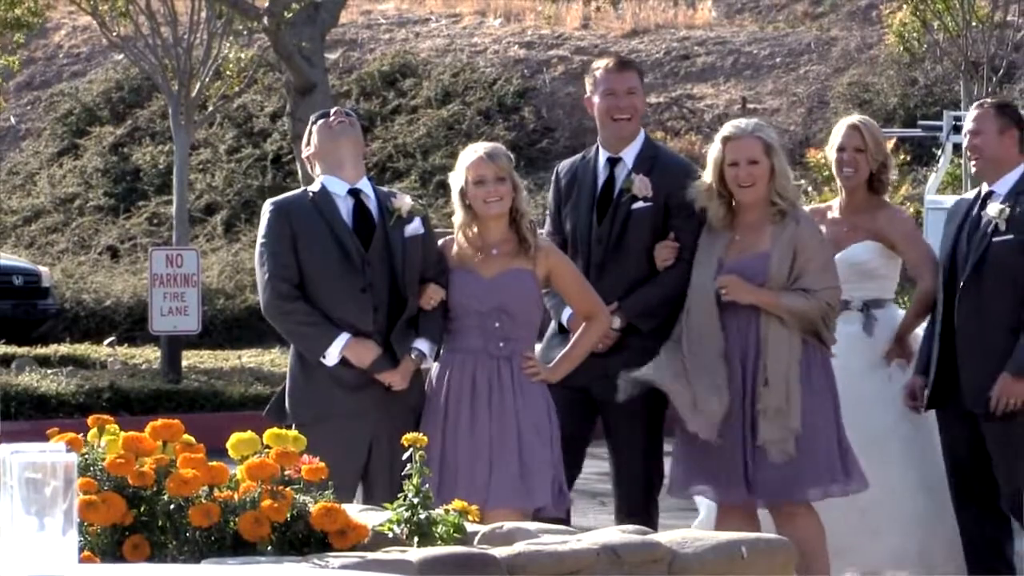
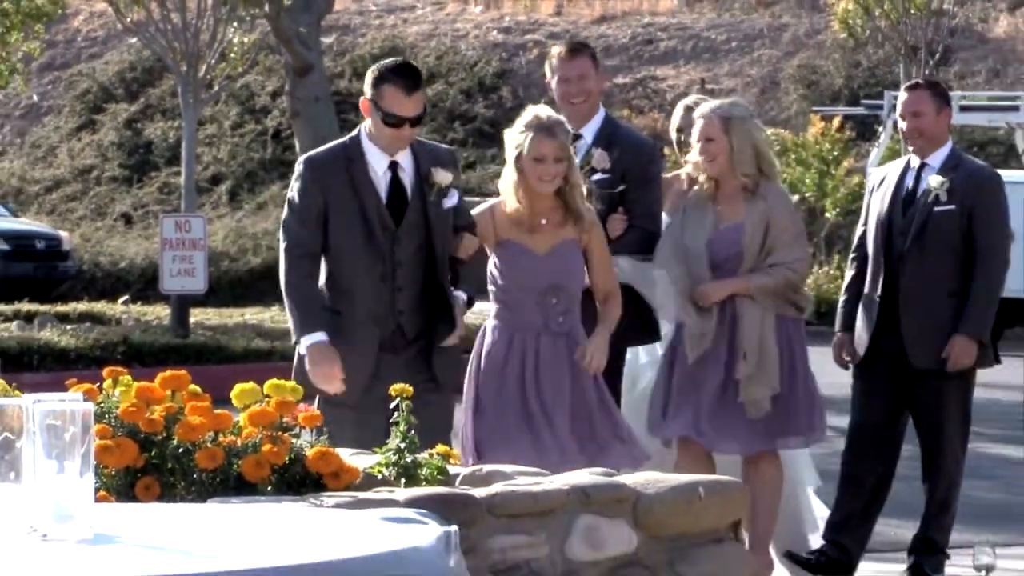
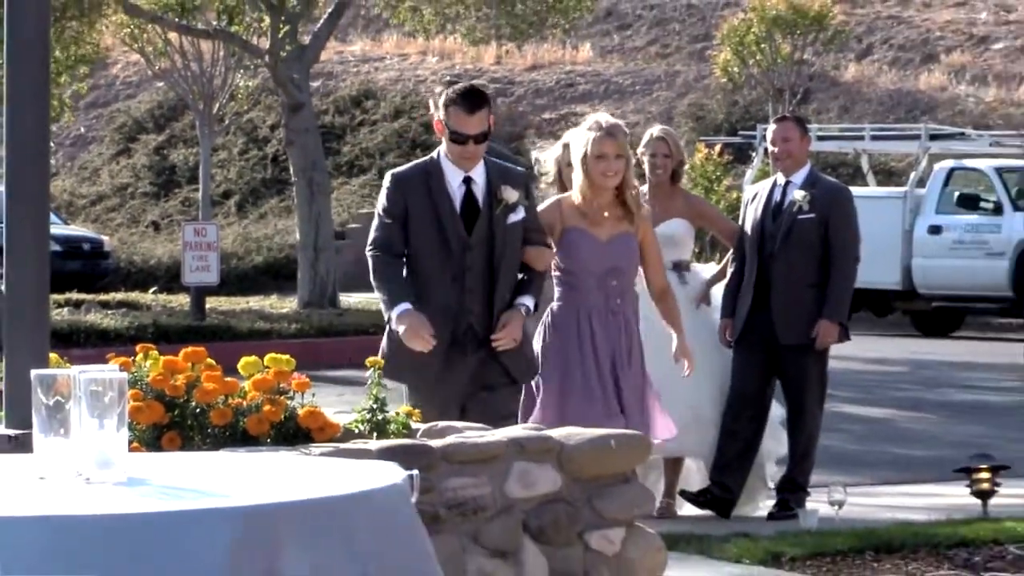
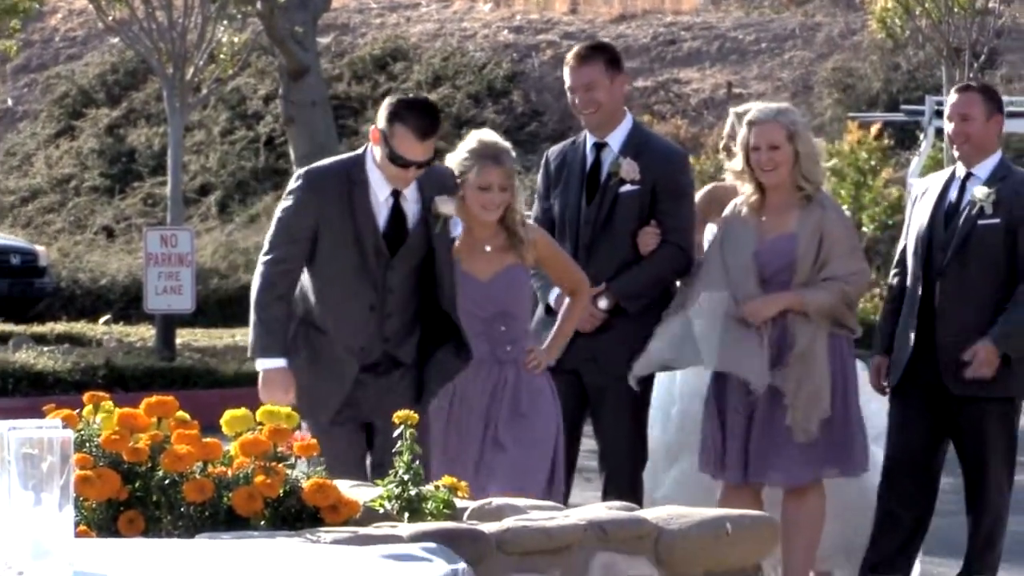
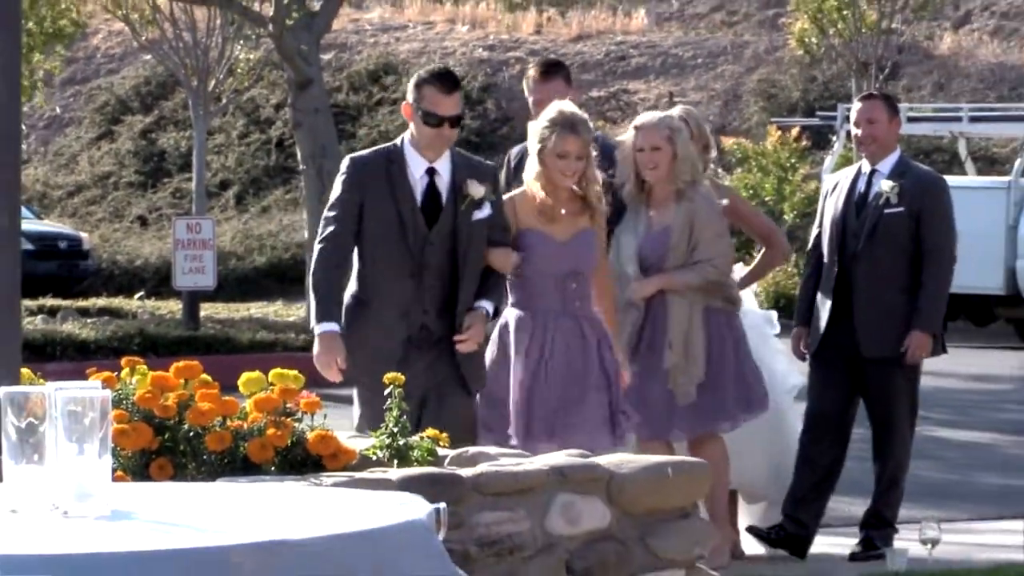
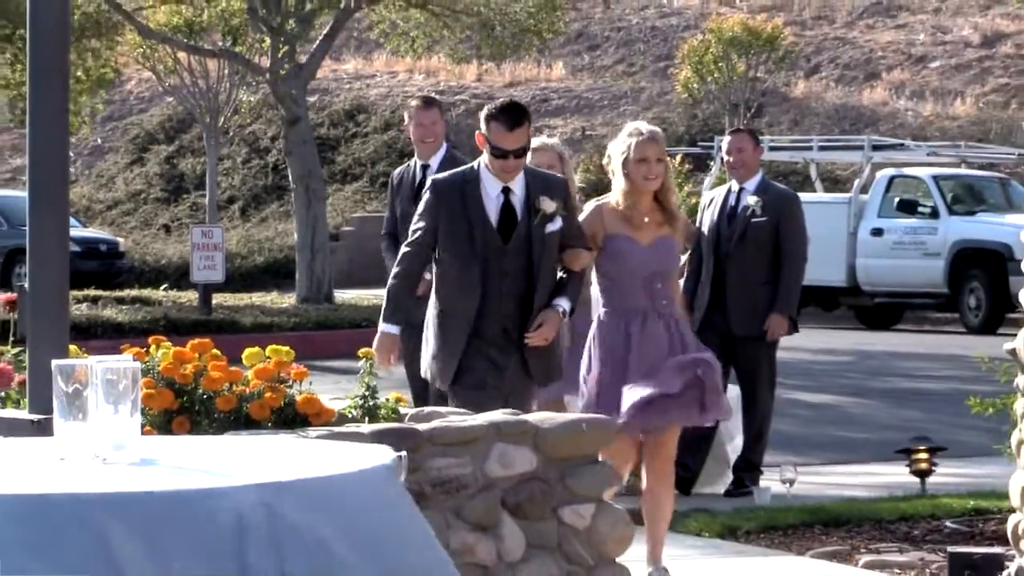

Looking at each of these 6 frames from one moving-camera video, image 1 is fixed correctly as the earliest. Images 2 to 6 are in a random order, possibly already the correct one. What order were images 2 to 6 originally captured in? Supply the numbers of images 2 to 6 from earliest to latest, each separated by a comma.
4, 2, 5, 3, 6
